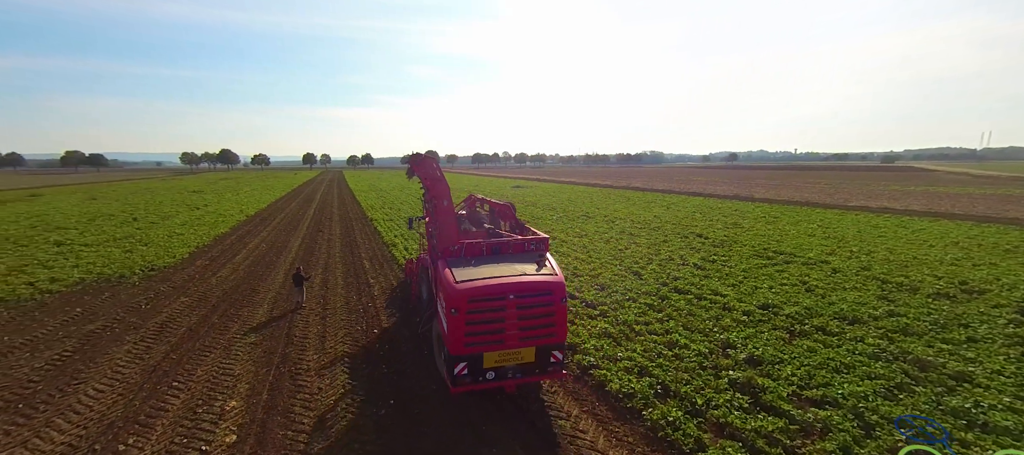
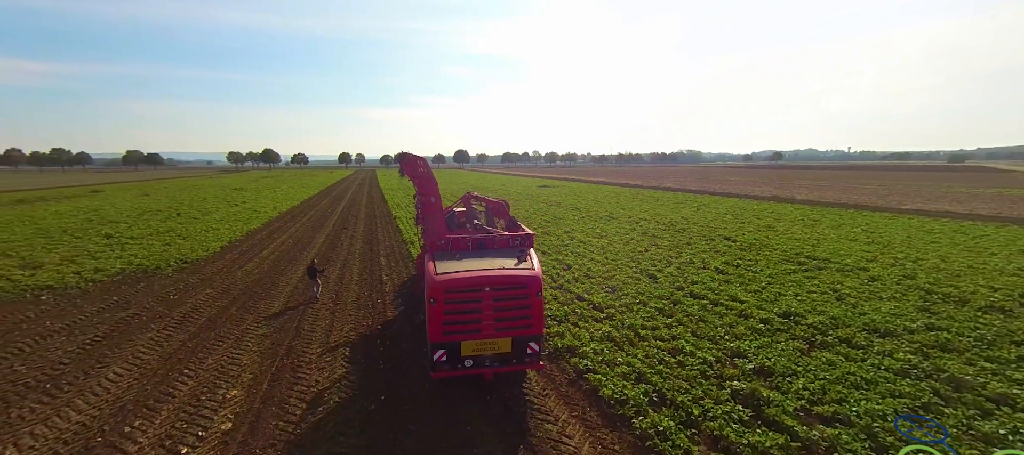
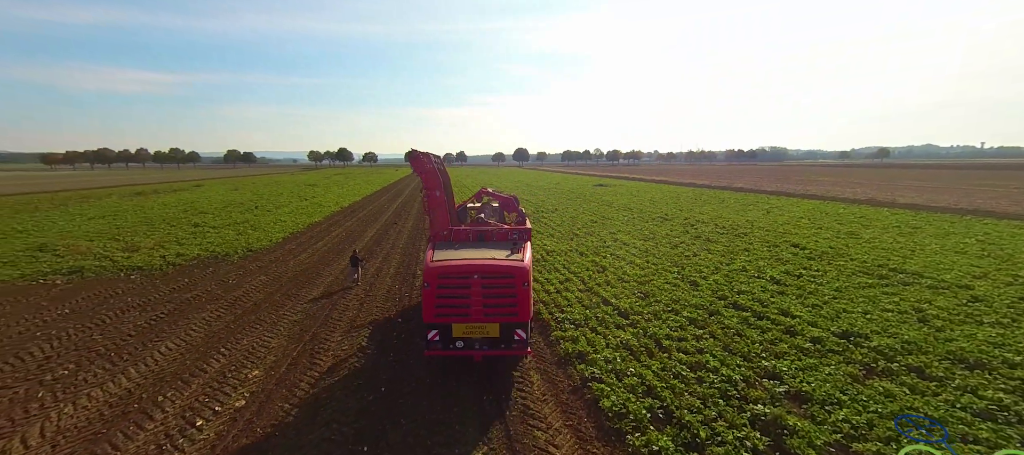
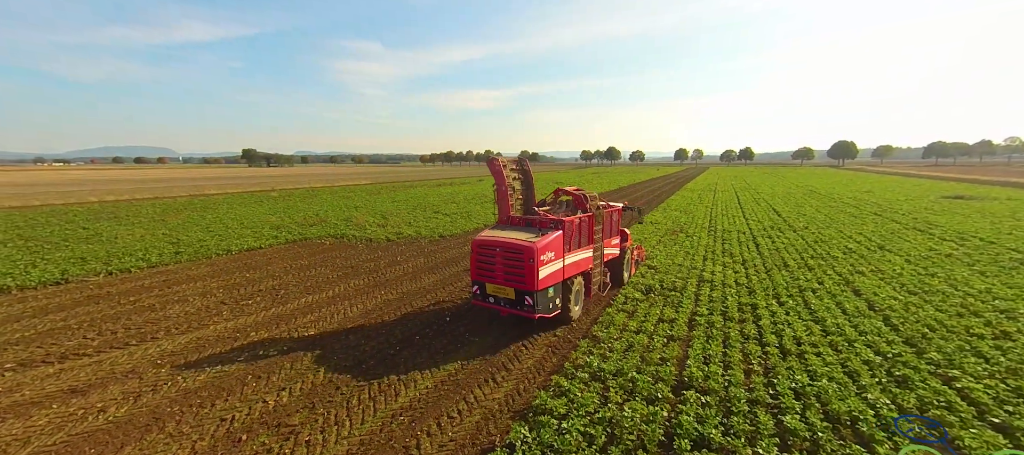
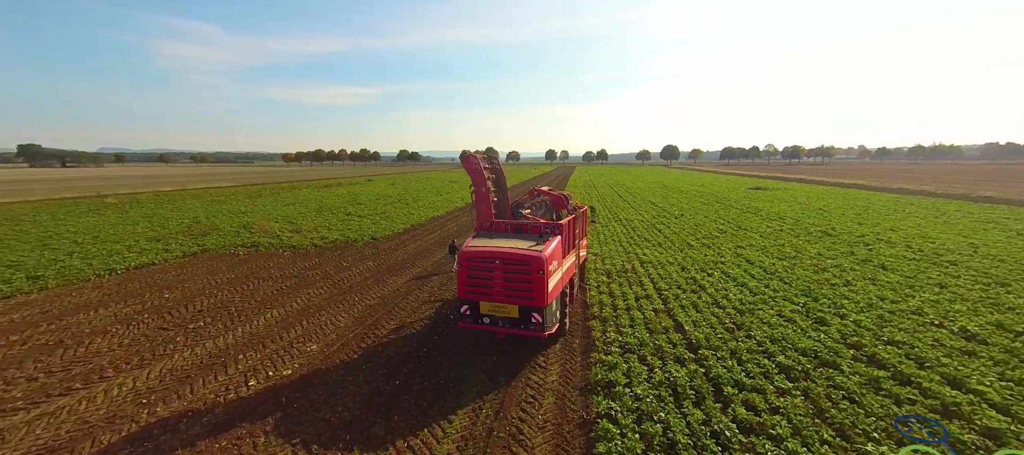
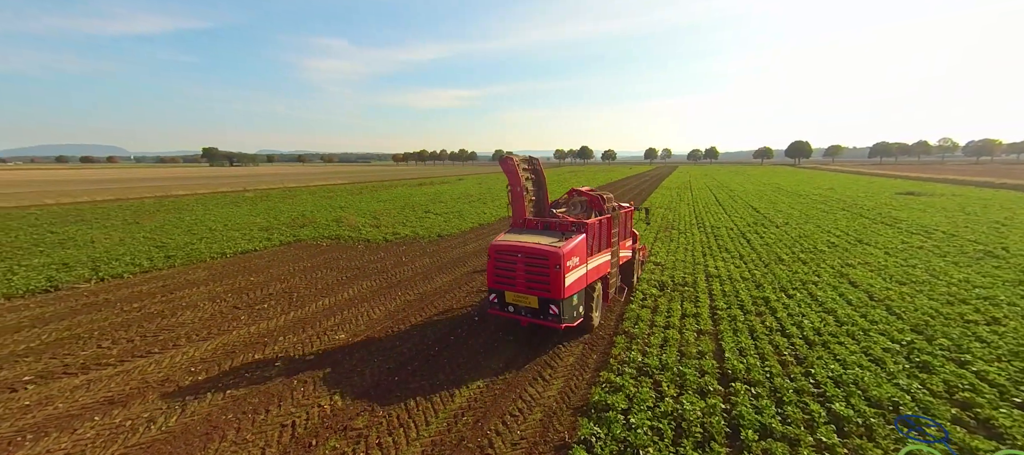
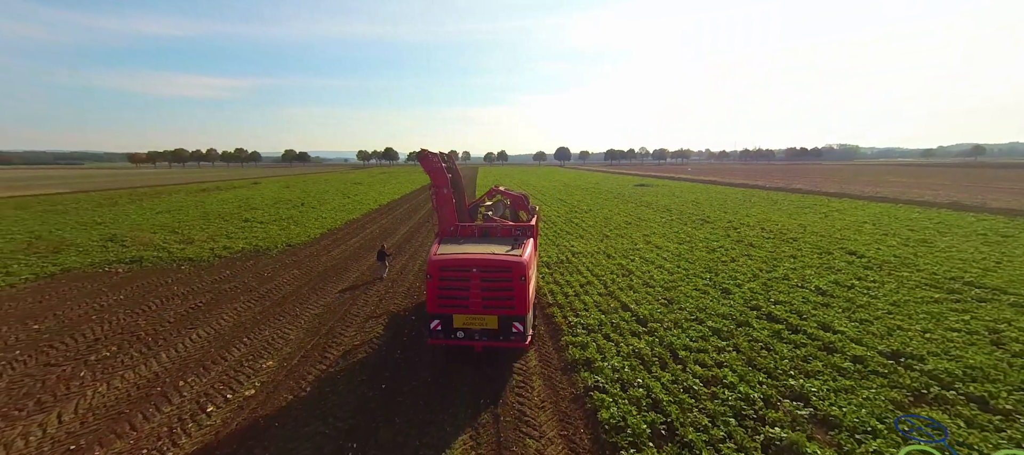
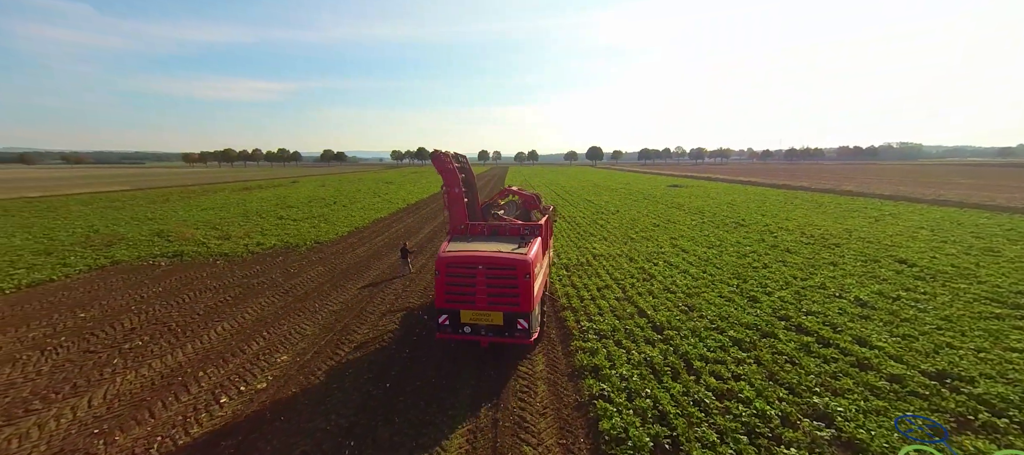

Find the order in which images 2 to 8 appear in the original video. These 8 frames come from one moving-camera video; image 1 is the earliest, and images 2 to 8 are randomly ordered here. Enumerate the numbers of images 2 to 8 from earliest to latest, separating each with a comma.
2, 3, 7, 8, 5, 6, 4
